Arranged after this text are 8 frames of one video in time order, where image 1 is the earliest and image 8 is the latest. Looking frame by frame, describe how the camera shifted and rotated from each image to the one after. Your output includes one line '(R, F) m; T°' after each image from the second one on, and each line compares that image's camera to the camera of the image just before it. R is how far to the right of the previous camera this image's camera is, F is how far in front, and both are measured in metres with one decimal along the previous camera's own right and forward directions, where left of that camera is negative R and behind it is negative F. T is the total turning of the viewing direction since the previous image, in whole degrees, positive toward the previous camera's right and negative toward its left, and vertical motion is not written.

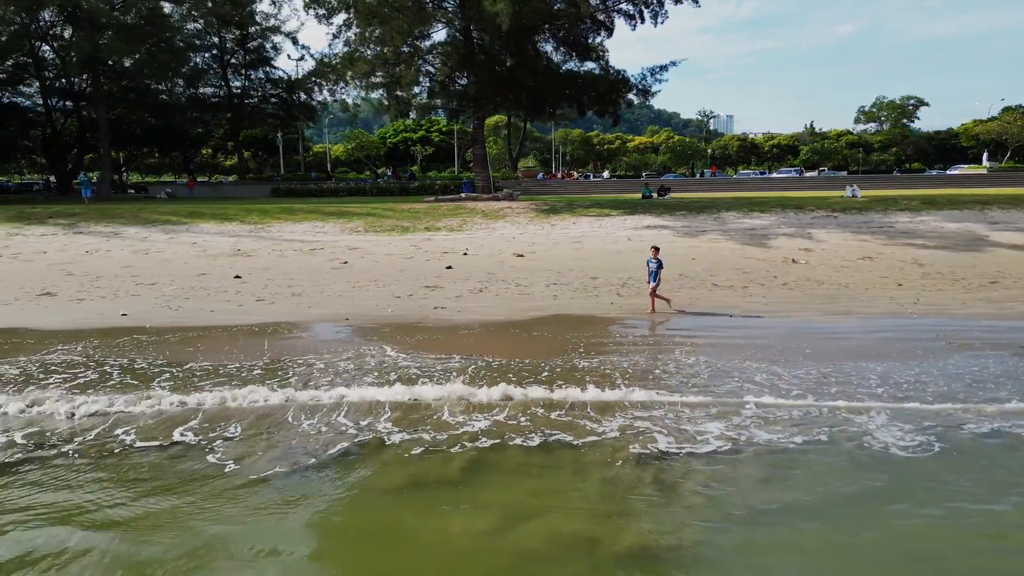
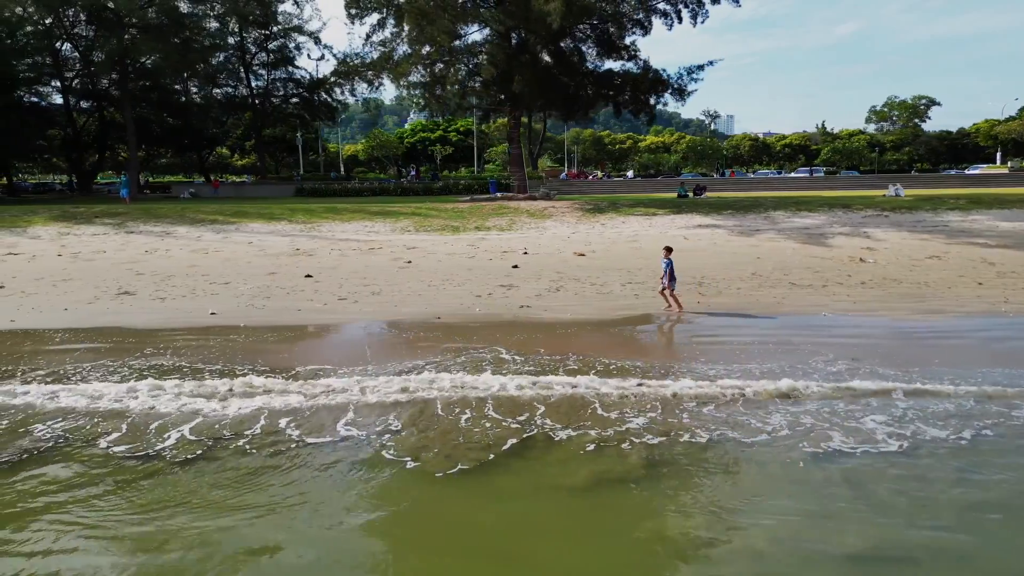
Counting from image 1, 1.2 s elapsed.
(-1.6, 0.0) m; 0°
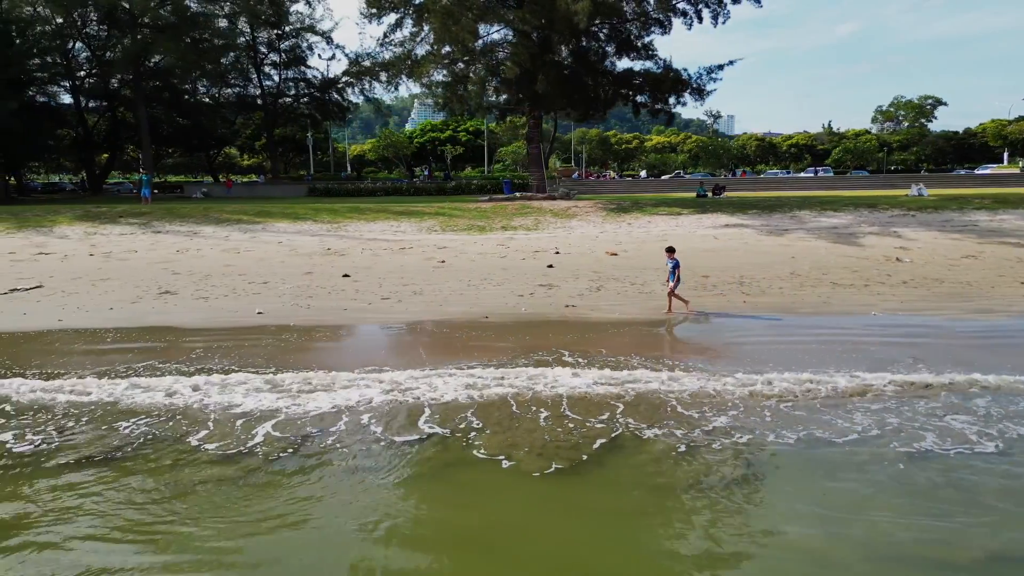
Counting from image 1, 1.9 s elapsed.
(-0.8, 0.0) m; 0°
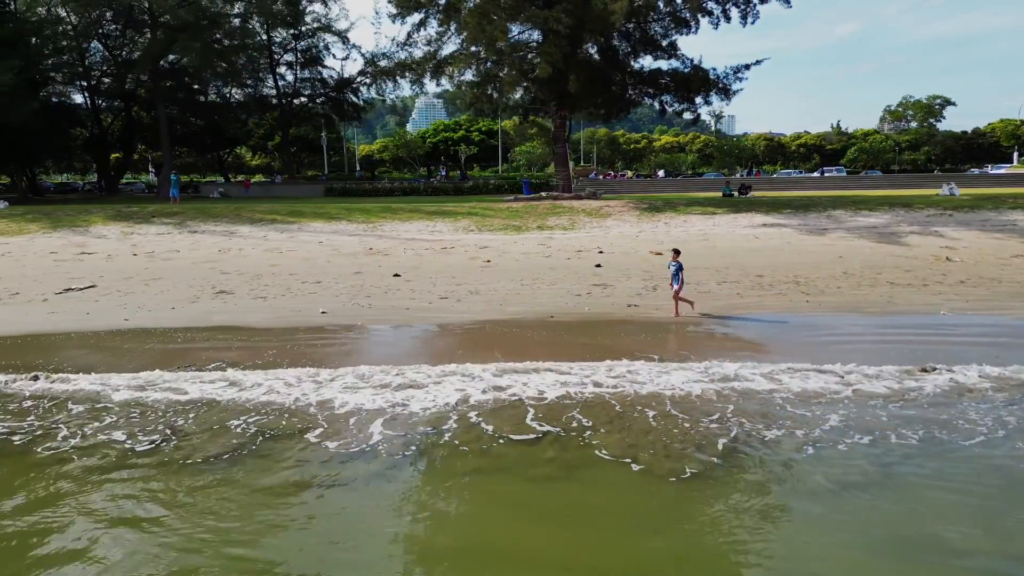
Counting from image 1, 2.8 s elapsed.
(-1.1, 0.0) m; 0°
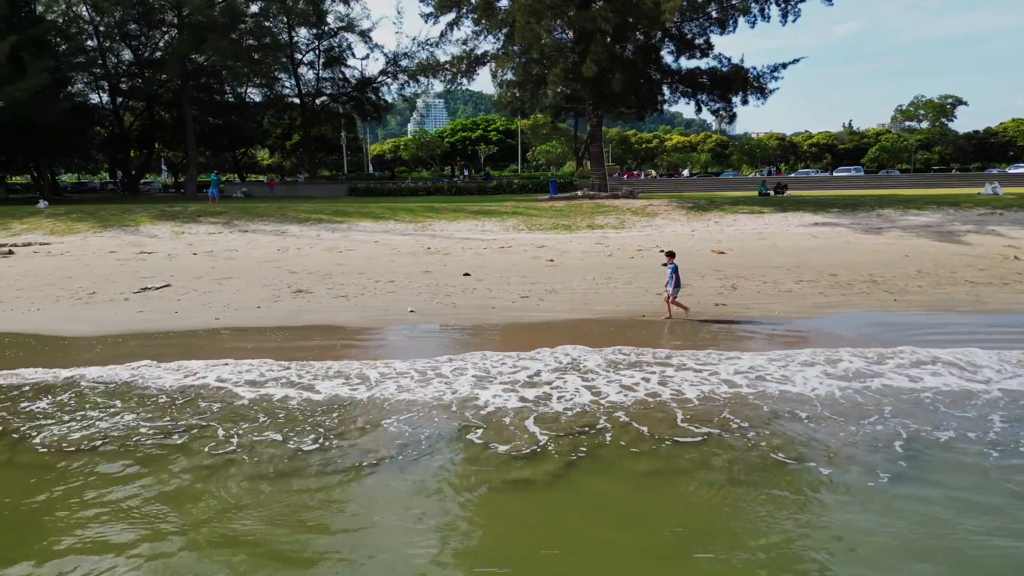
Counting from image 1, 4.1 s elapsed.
(-1.6, 0.0) m; 0°
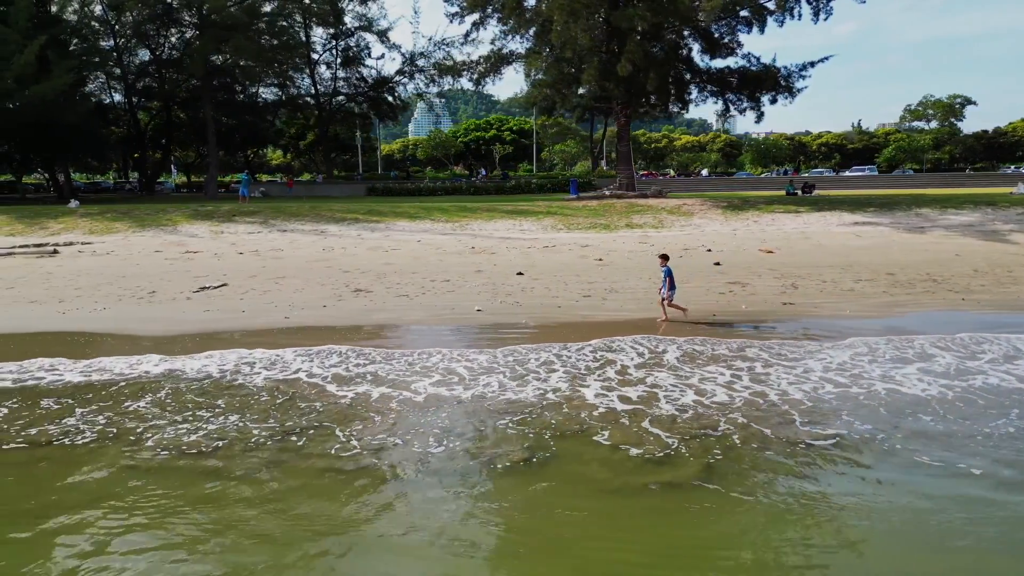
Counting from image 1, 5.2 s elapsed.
(-1.2, 0.0) m; 0°
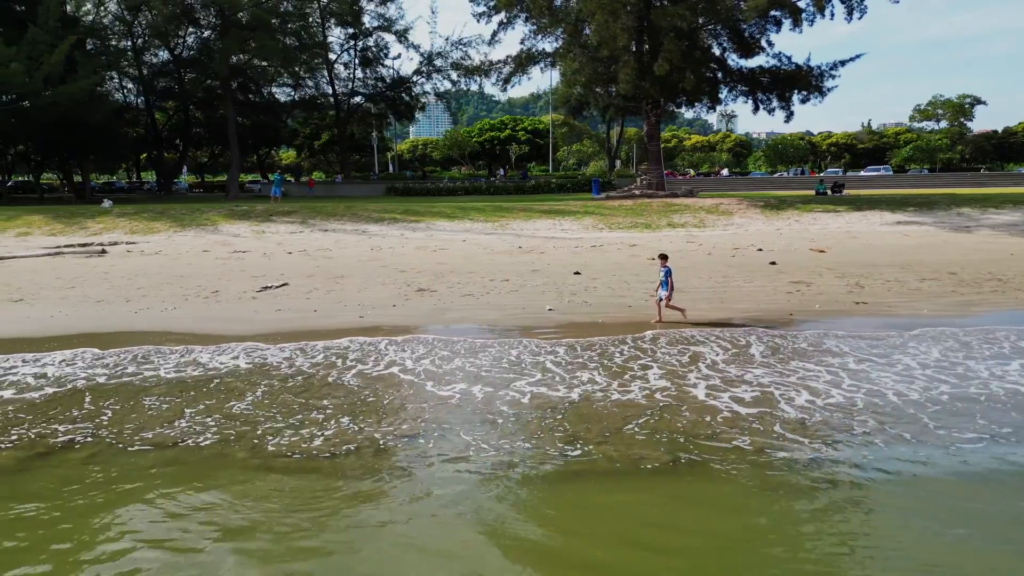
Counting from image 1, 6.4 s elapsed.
(-1.3, +0.1) m; 0°
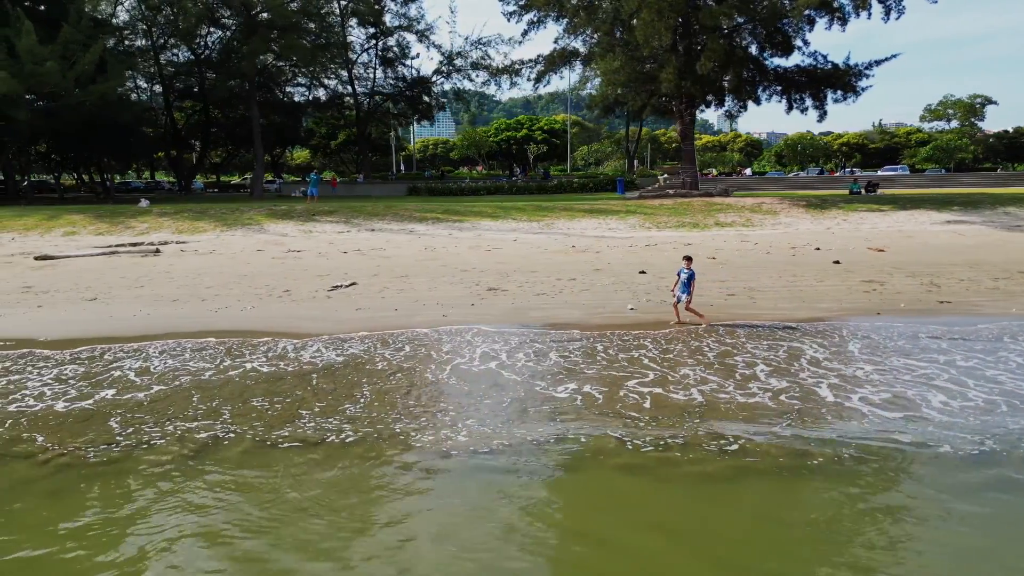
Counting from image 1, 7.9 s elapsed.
(-1.4, +0.1) m; 0°
